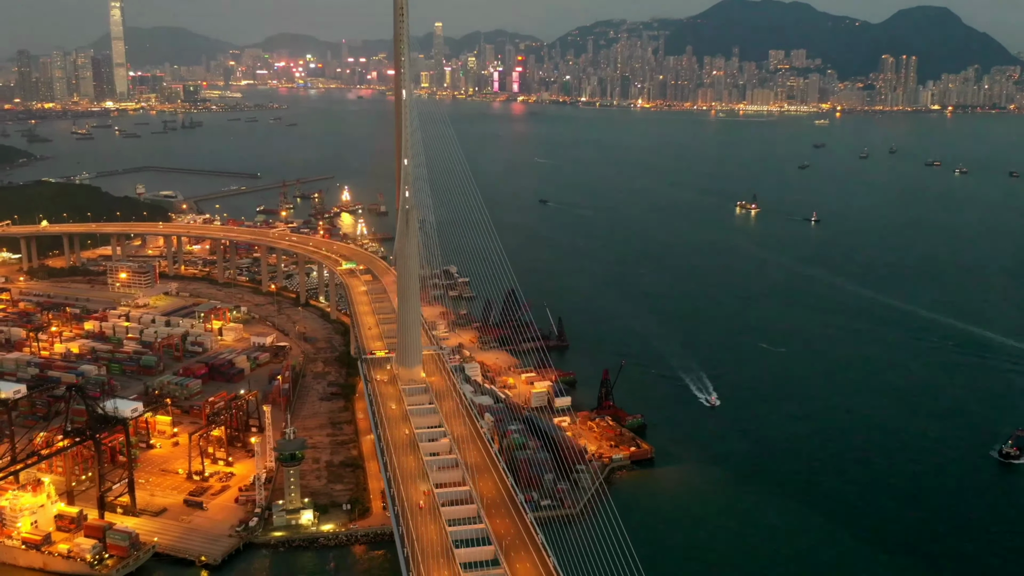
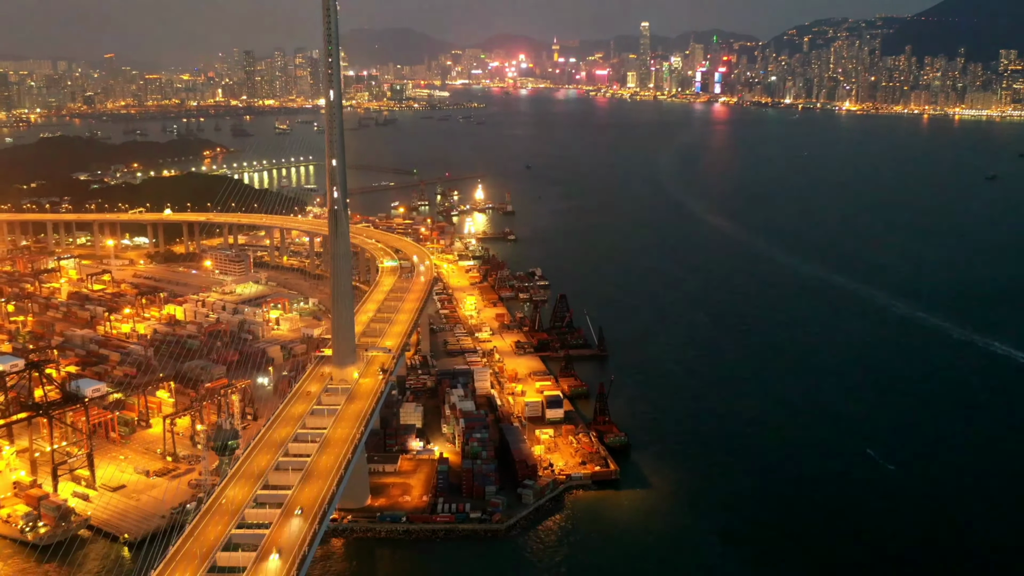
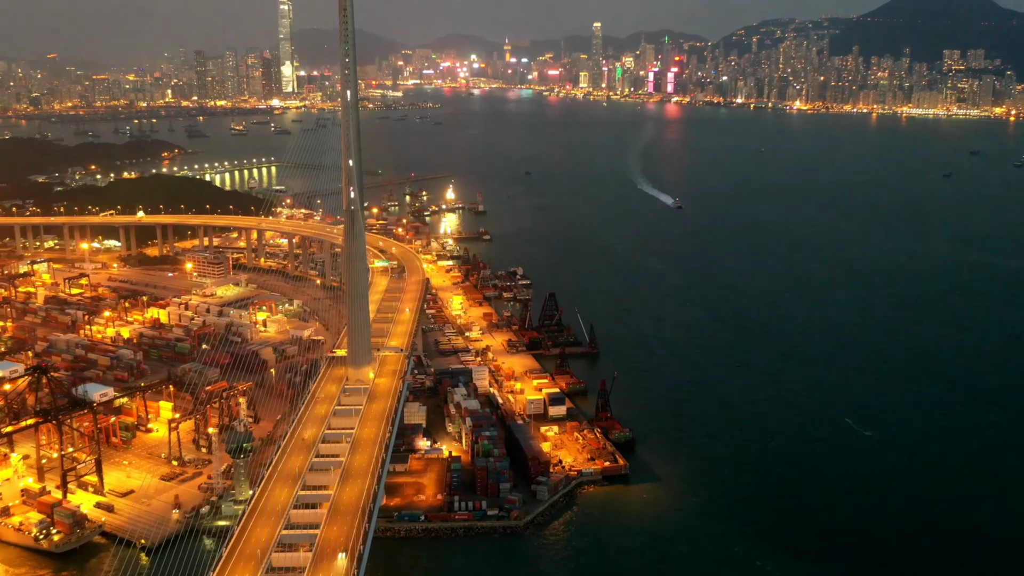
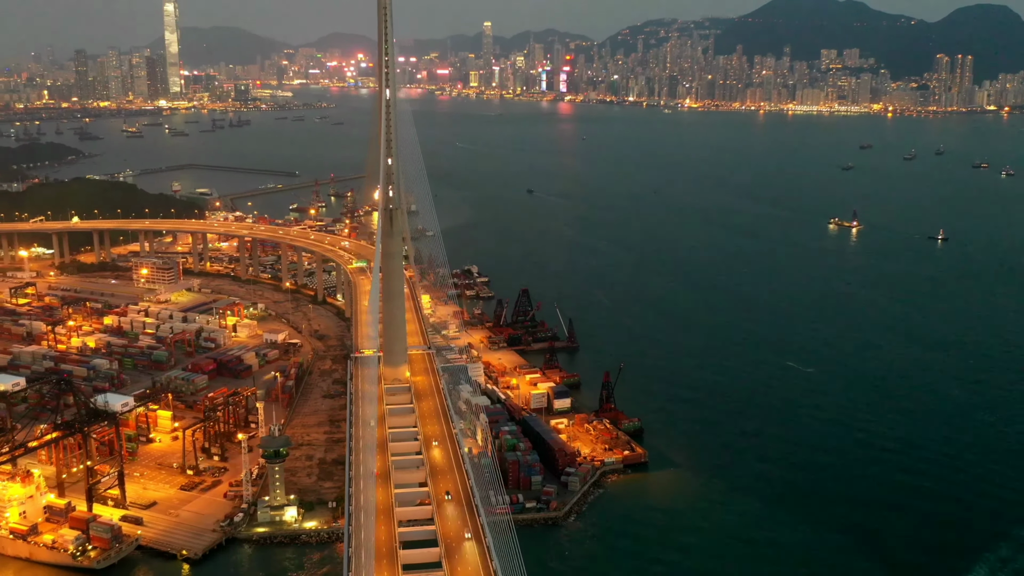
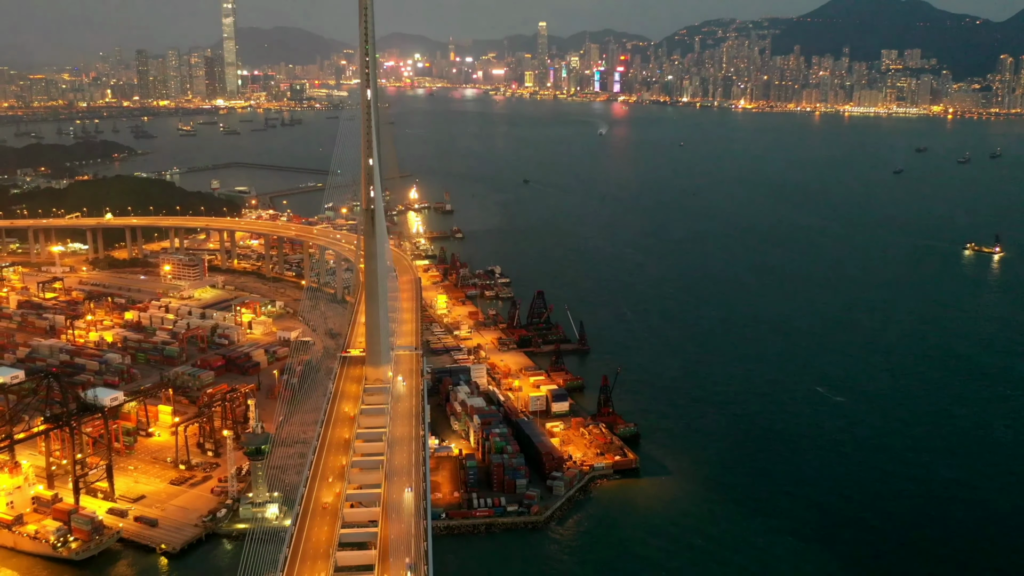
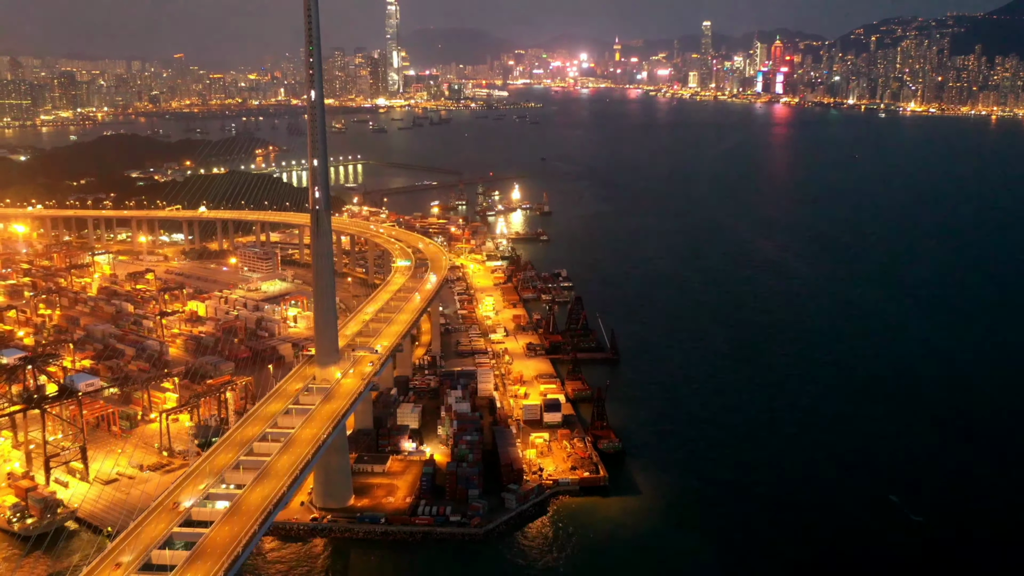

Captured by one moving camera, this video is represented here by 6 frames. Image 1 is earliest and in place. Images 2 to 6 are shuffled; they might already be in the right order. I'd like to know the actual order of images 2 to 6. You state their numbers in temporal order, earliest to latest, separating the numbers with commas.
4, 5, 3, 2, 6
